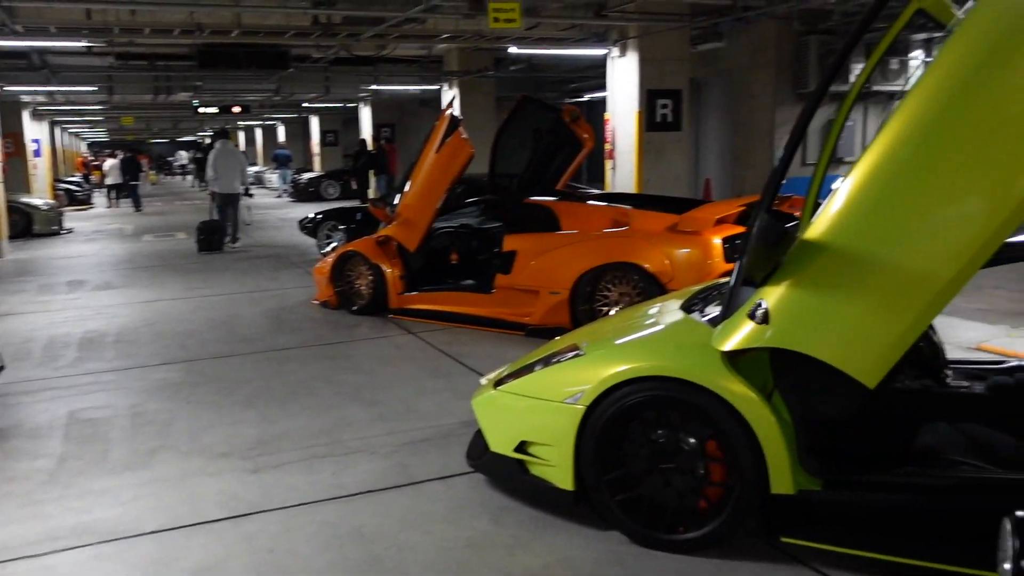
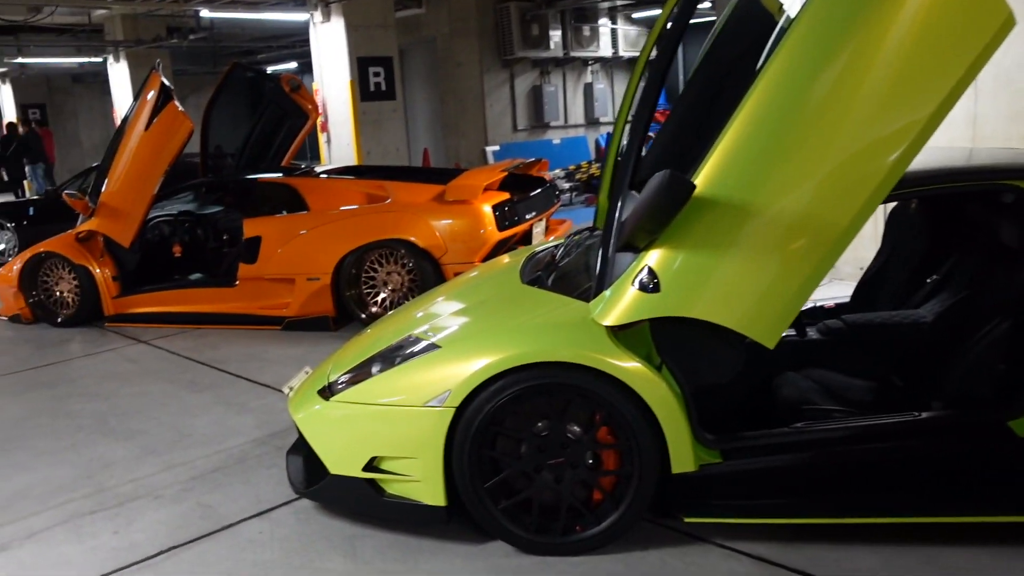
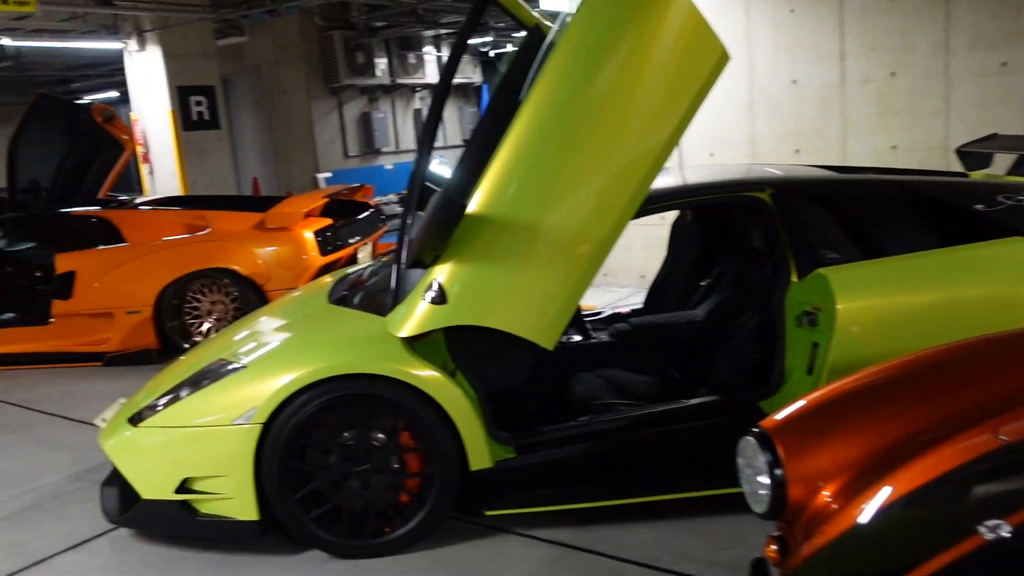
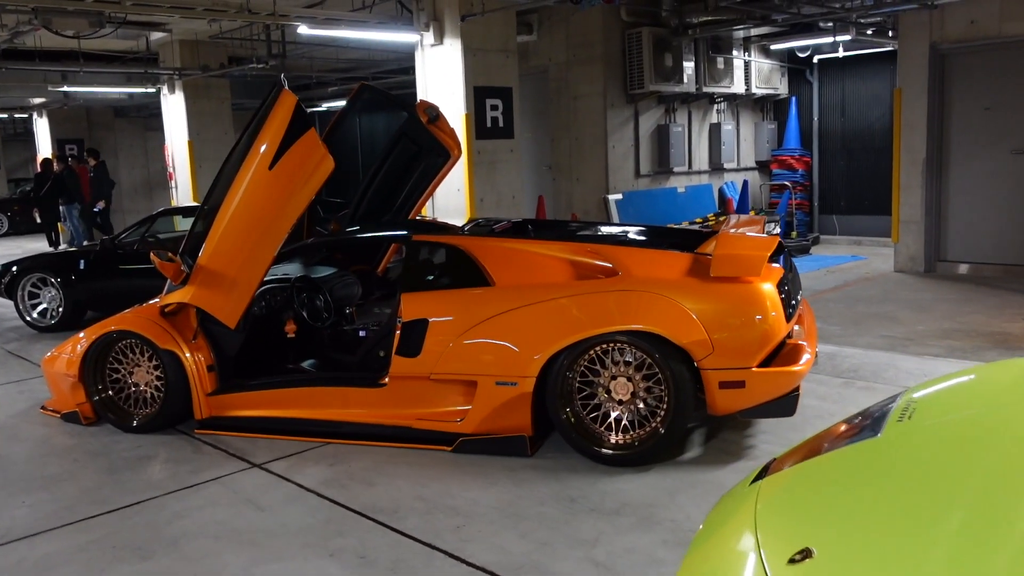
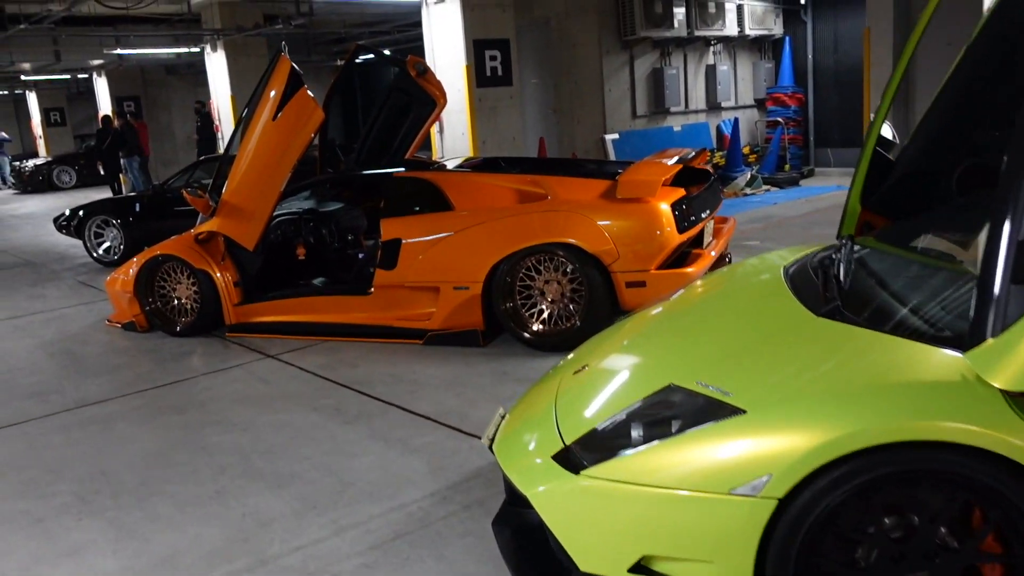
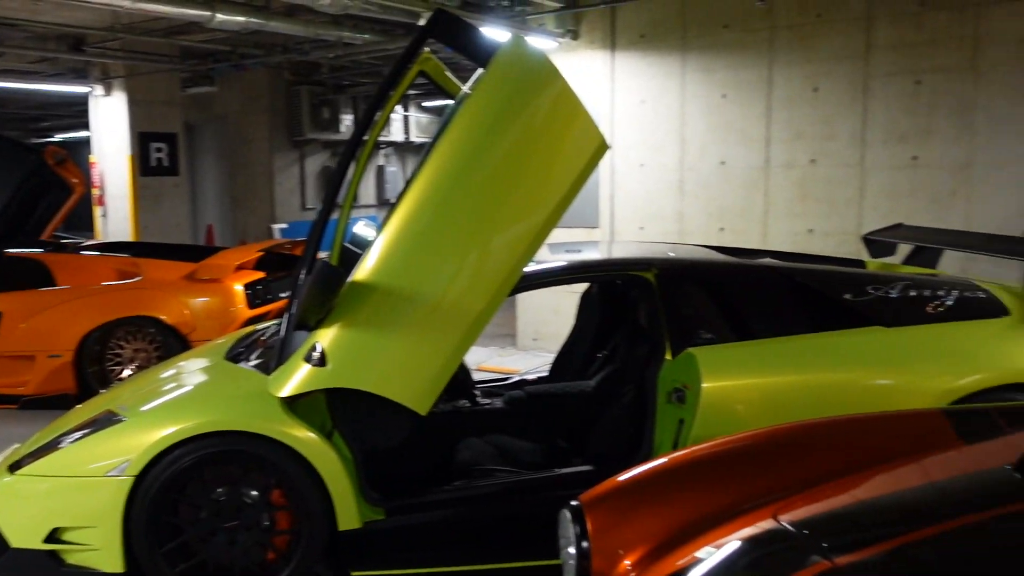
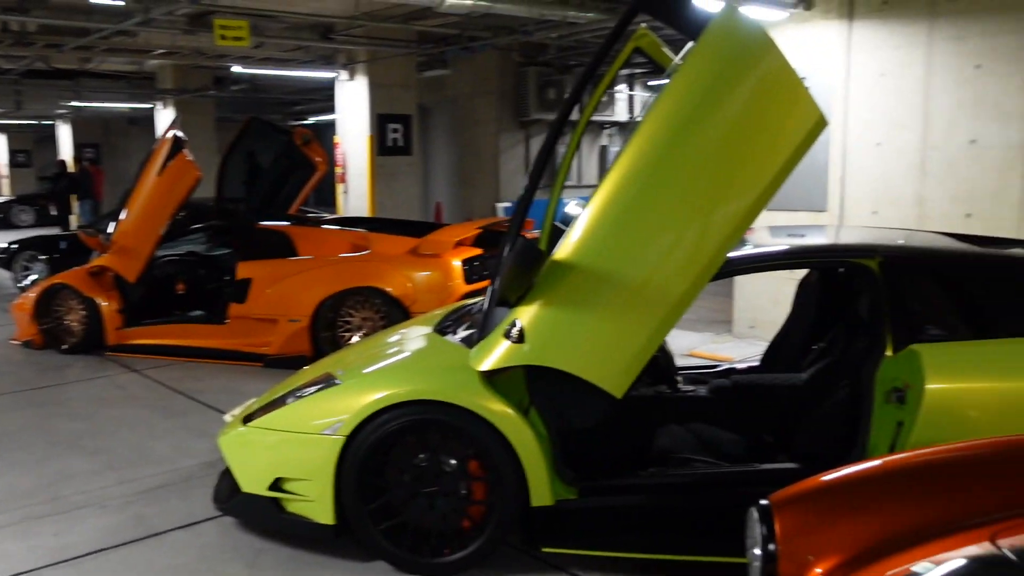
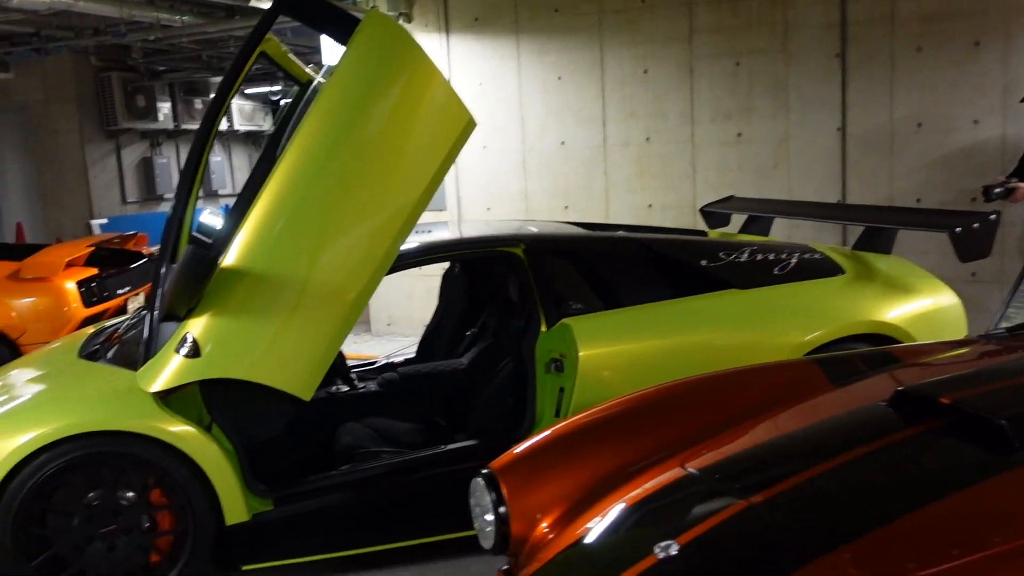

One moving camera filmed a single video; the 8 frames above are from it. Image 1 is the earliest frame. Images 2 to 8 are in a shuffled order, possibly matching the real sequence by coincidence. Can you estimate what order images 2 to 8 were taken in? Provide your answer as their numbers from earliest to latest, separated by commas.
7, 6, 8, 3, 2, 5, 4
